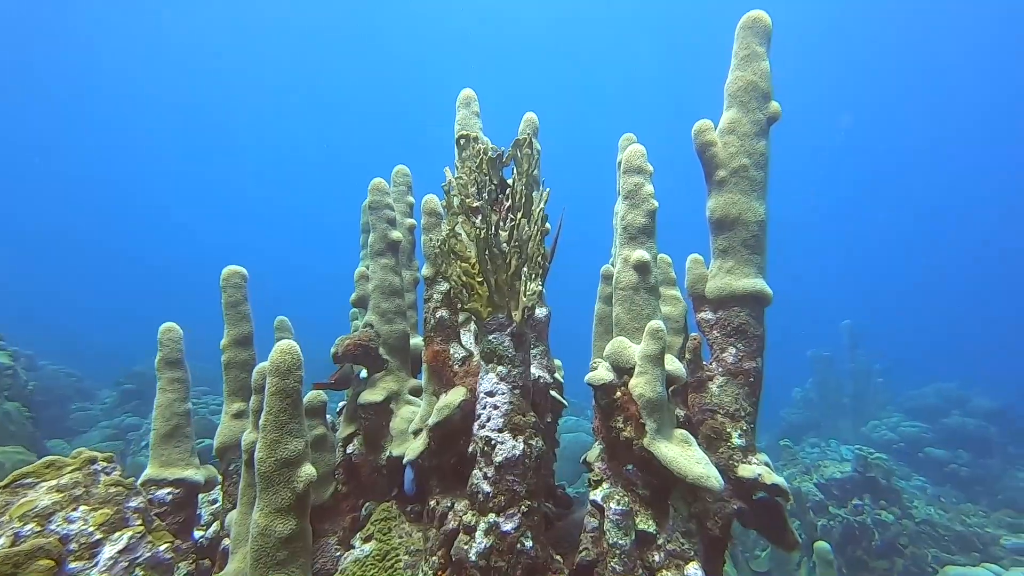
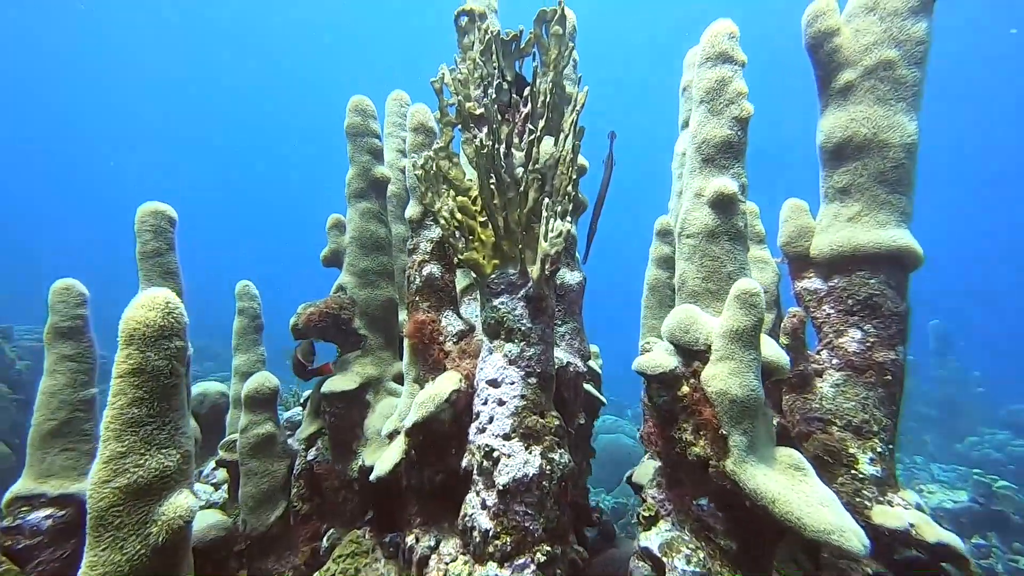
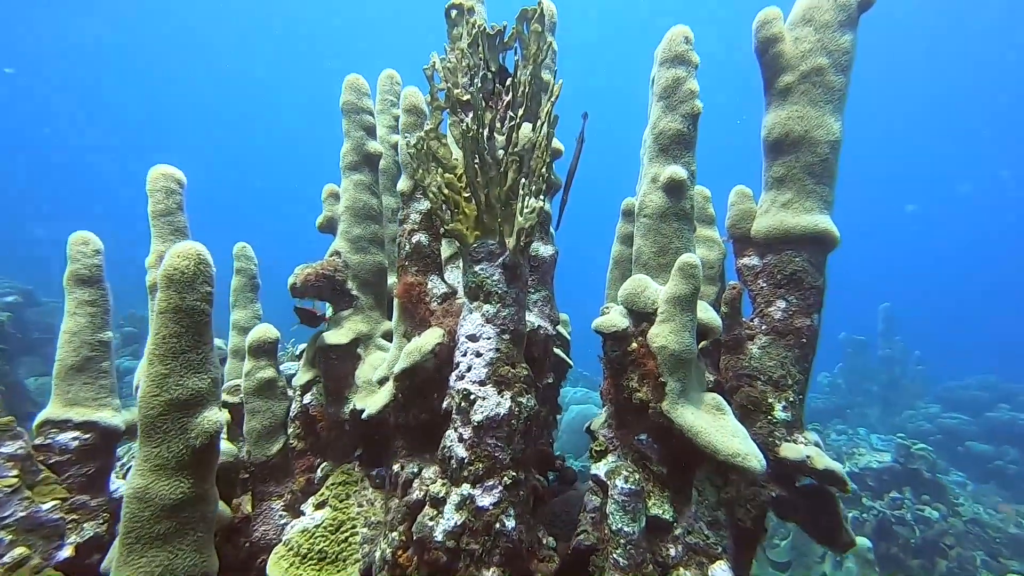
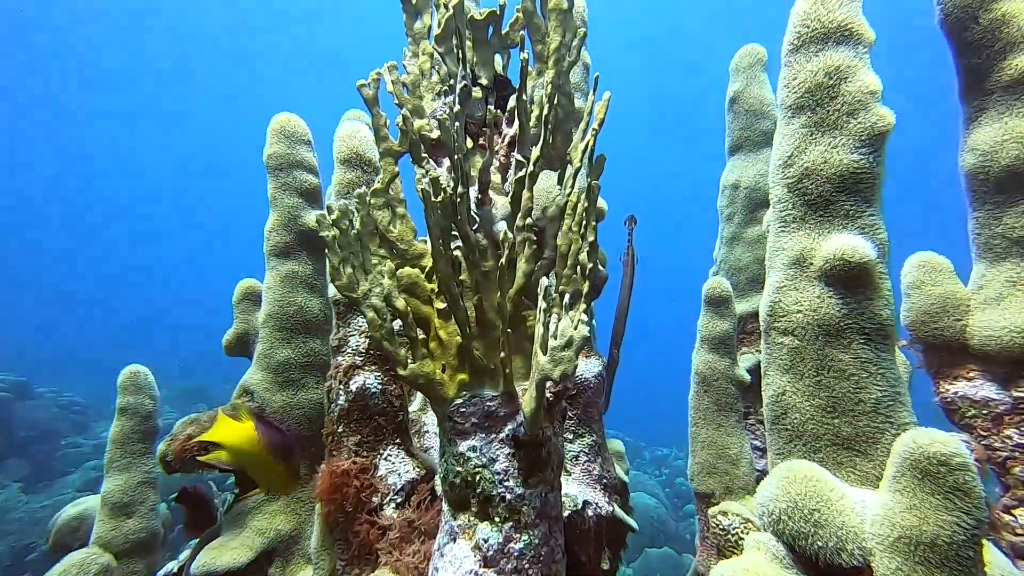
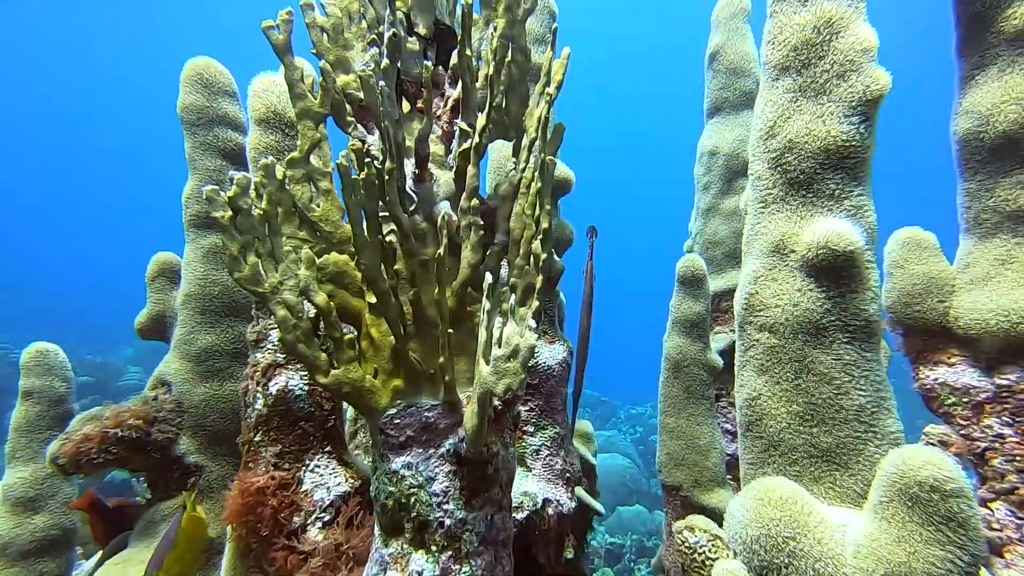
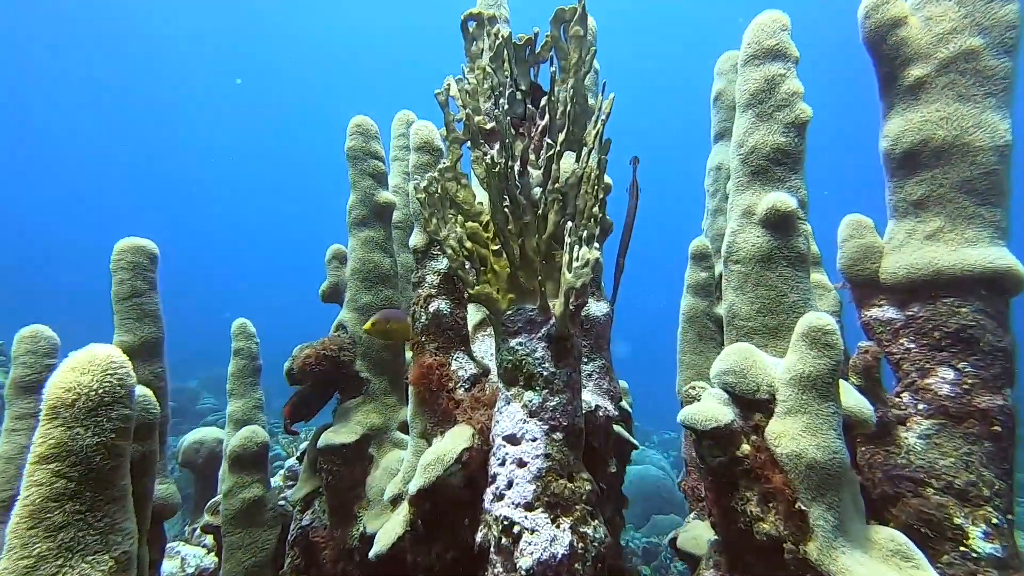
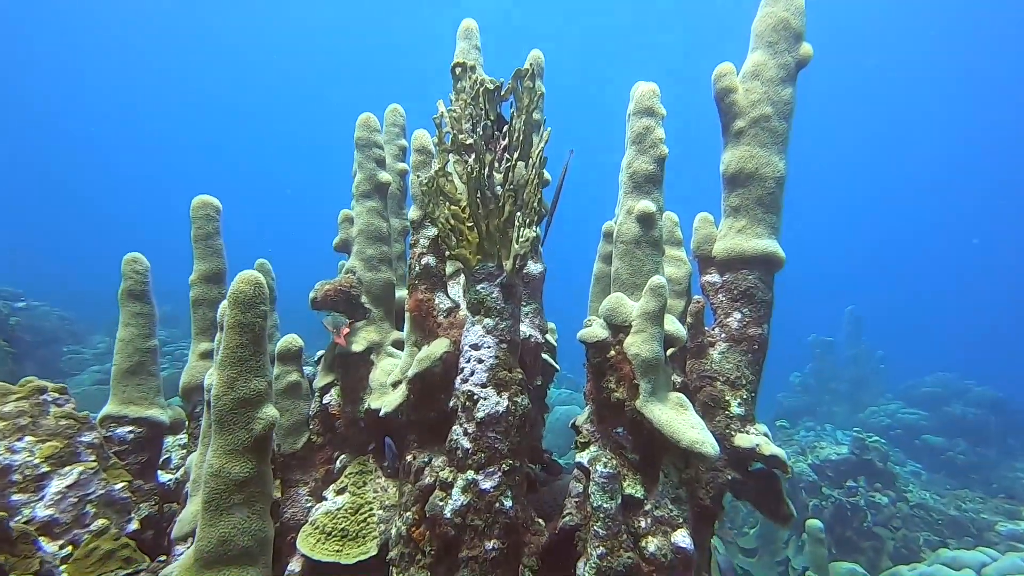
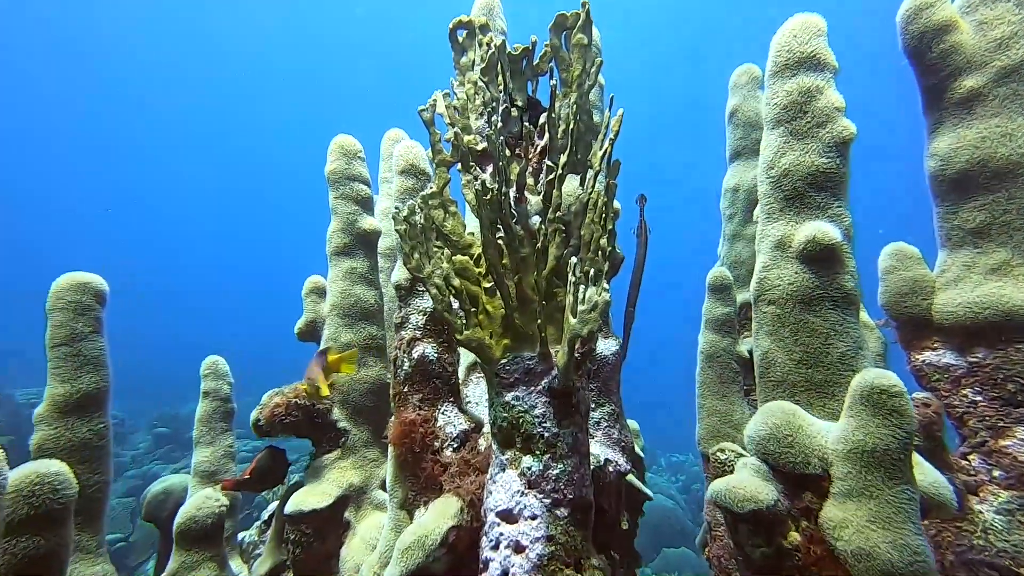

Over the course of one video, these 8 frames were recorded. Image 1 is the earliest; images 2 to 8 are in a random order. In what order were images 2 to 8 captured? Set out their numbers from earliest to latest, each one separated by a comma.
7, 3, 2, 6, 8, 4, 5
